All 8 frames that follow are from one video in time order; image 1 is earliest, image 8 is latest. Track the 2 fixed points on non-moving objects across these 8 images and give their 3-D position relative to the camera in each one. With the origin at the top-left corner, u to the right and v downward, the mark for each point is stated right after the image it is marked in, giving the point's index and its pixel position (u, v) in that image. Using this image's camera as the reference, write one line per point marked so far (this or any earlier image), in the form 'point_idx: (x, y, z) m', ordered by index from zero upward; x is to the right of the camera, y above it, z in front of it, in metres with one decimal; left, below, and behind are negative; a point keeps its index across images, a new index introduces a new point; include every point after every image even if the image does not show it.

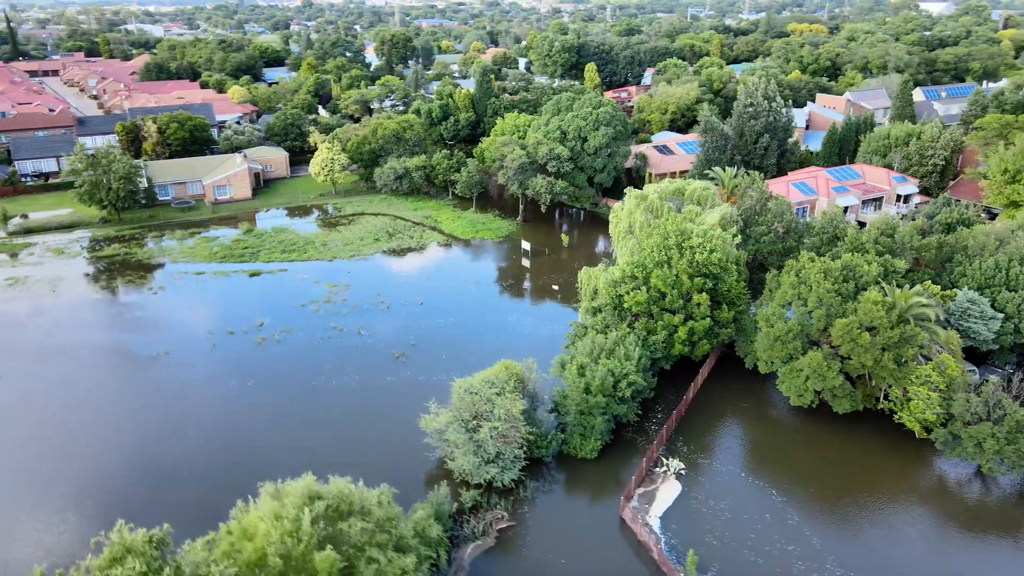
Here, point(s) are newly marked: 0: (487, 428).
0: (-0.7, -3.7, +19.9) m
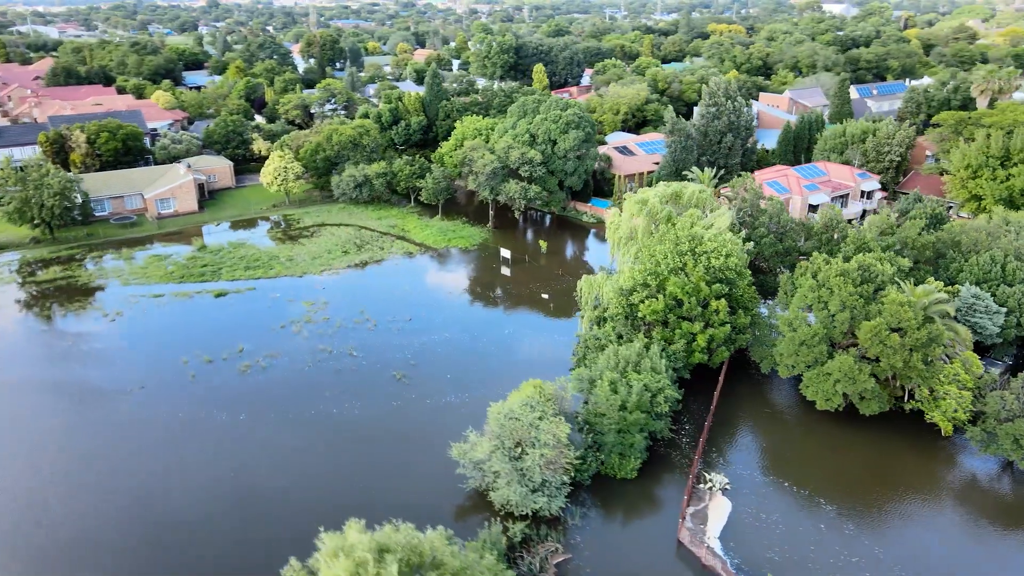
0: (+0.5, -4.2, +18.7) m
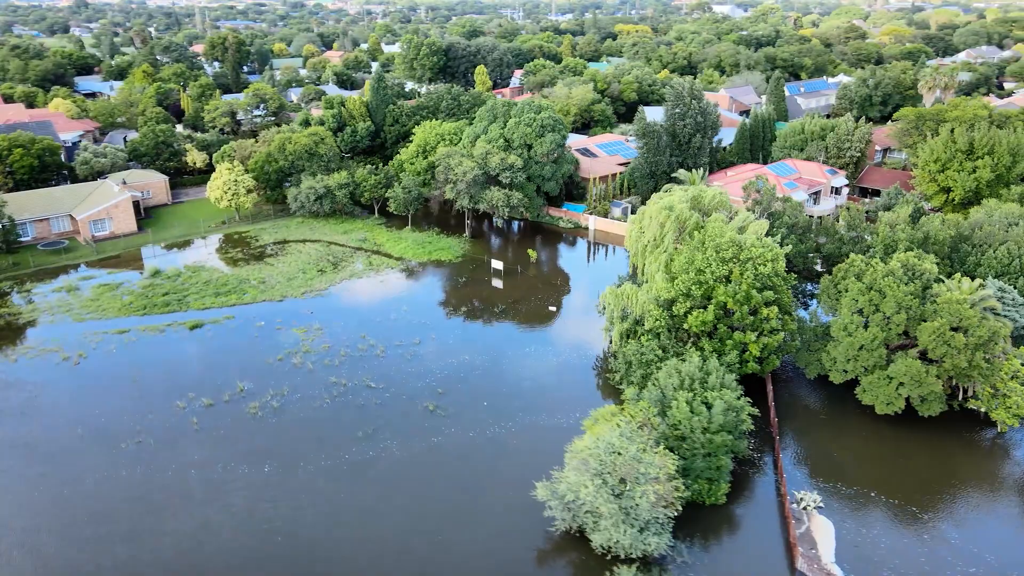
0: (+2.9, -4.7, +17.2) m
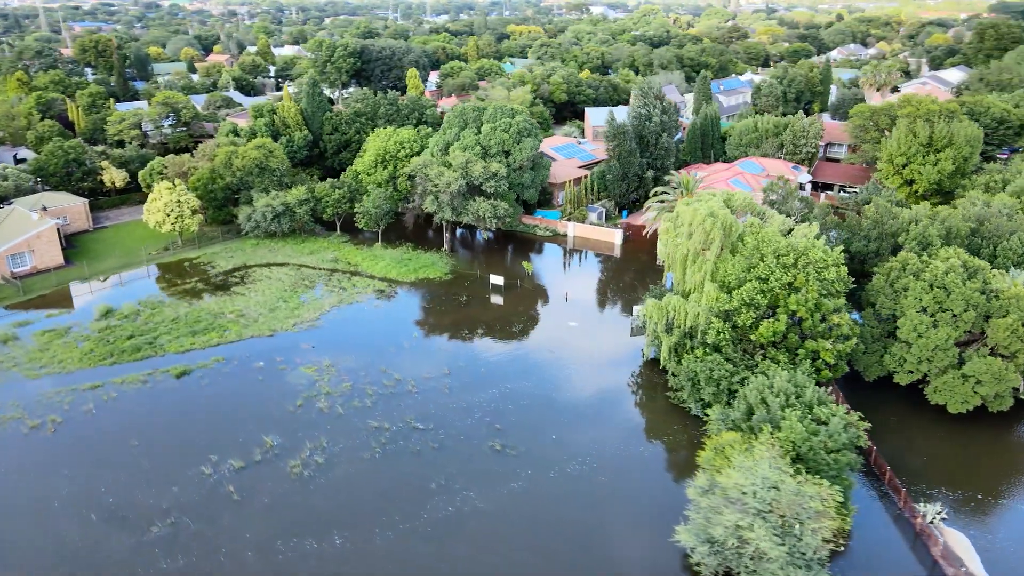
0: (+6.3, -5.1, +15.8) m
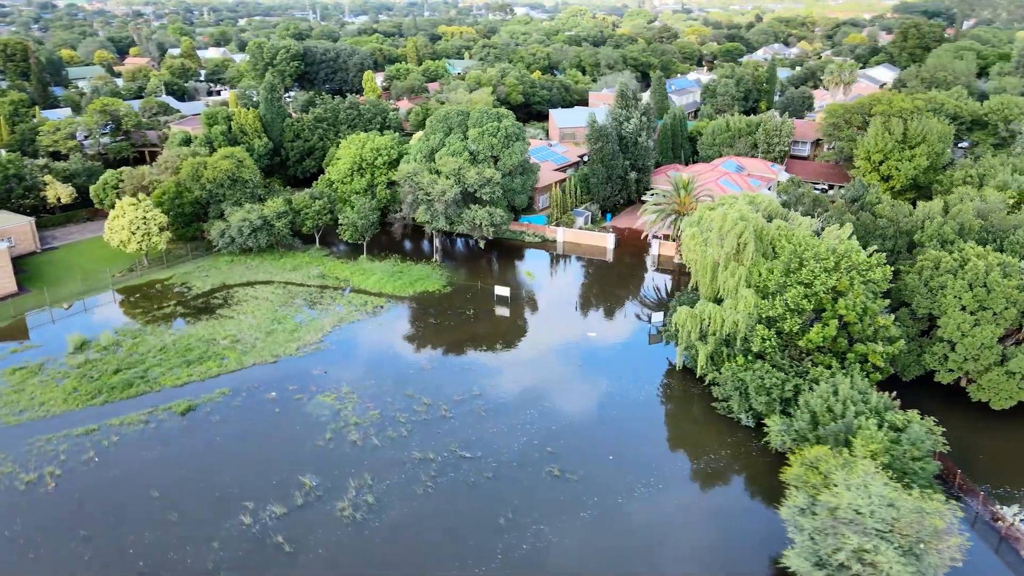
0: (+8.5, -5.3, +15.3) m
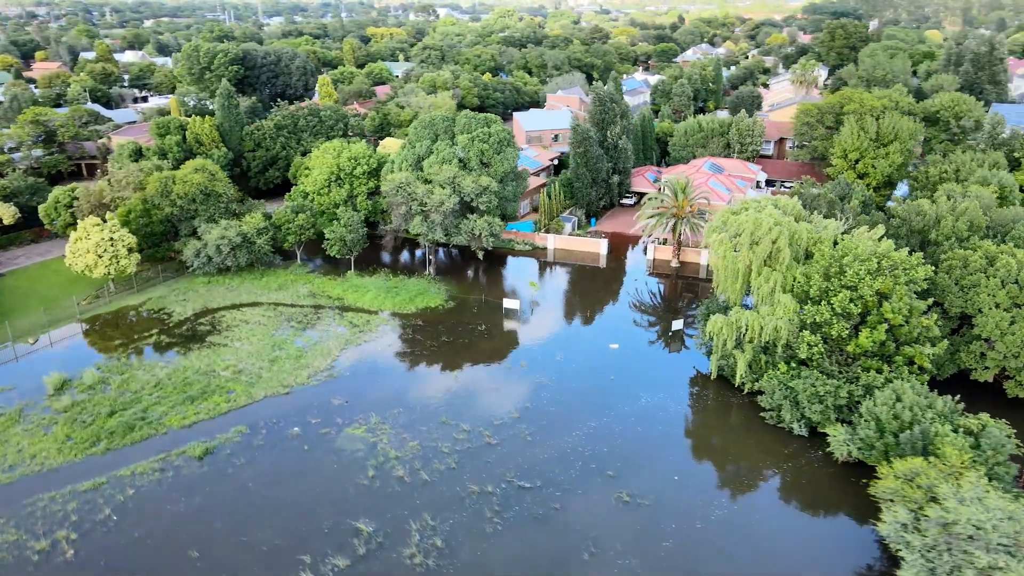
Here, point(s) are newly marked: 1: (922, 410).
0: (+10.9, -5.4, +15.1) m
1: (+11.0, -3.2, +19.9) m
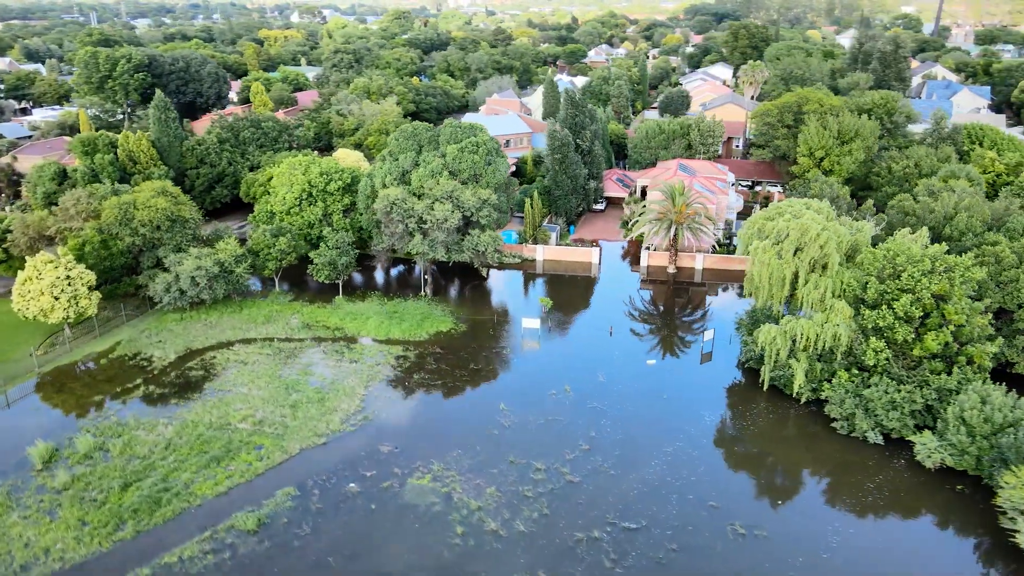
0: (+14.2, -5.4, +15.2) m
1: (+13.5, -3.3, +20.0) m
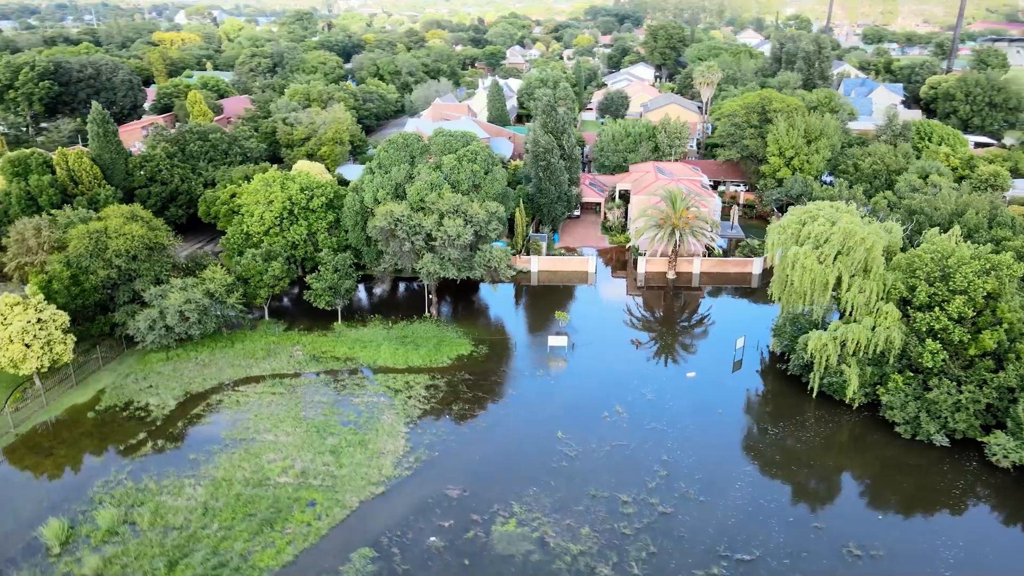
0: (+17.2, -5.3, +15.7) m
1: (+15.7, -3.2, +20.4) m
